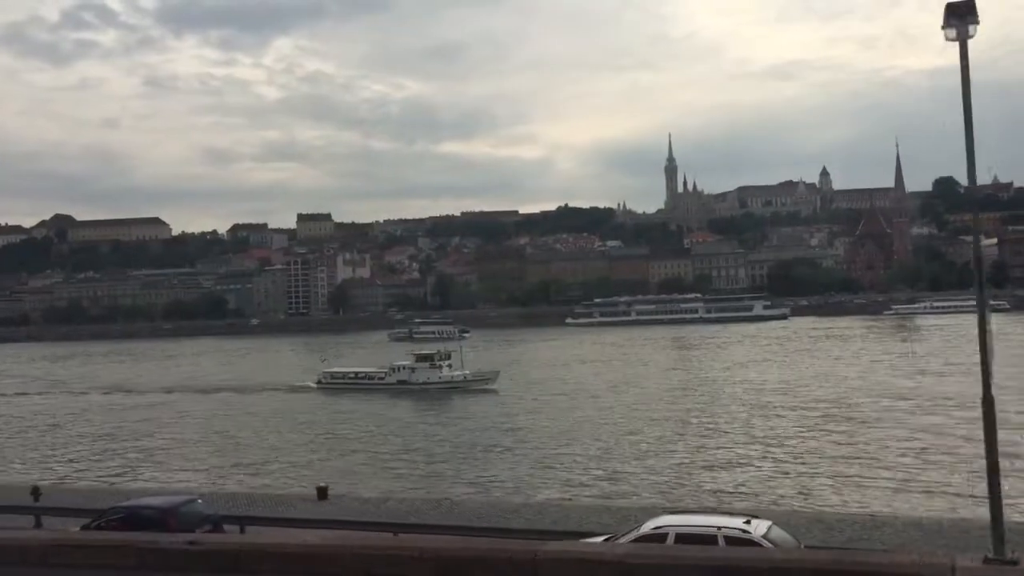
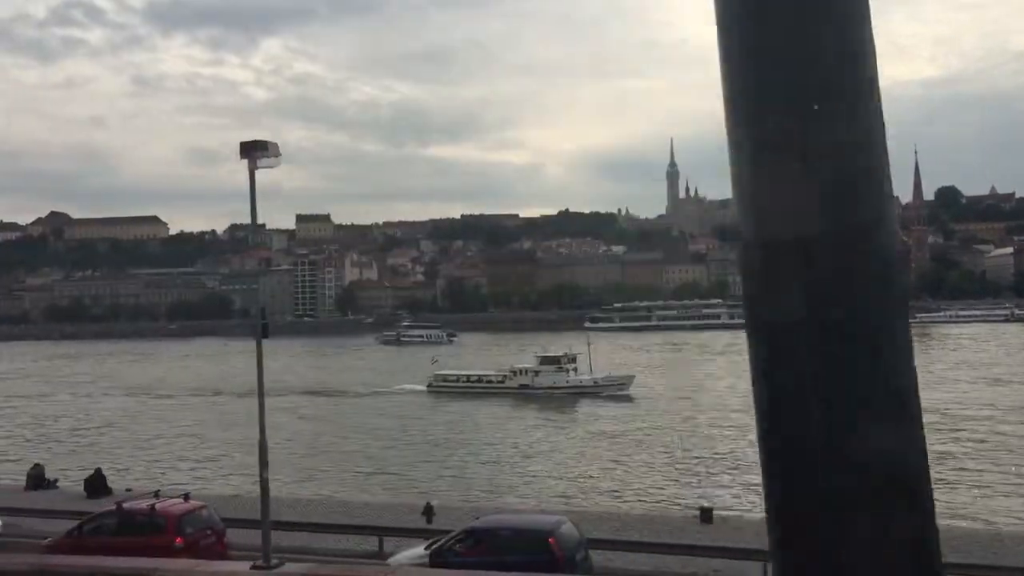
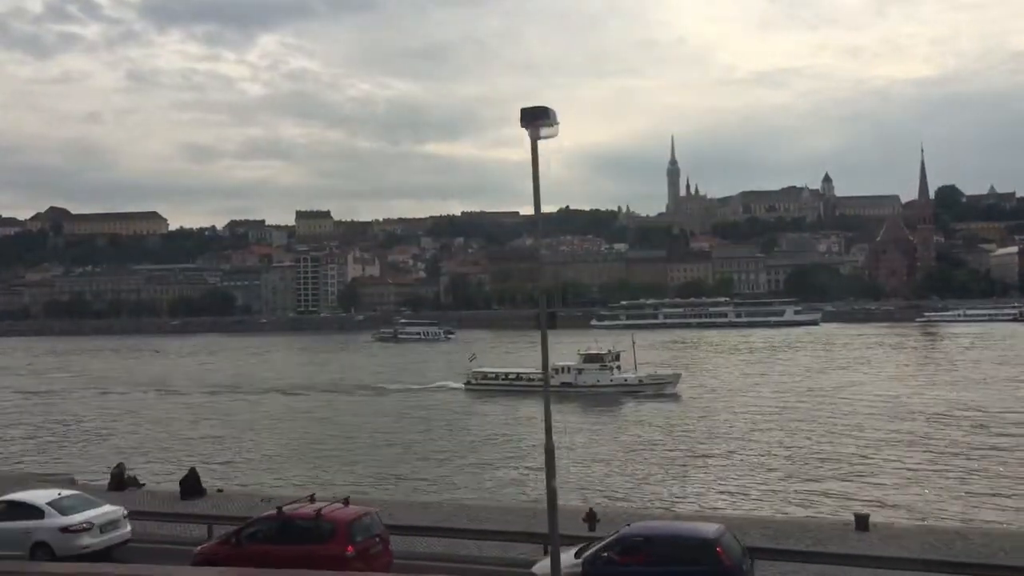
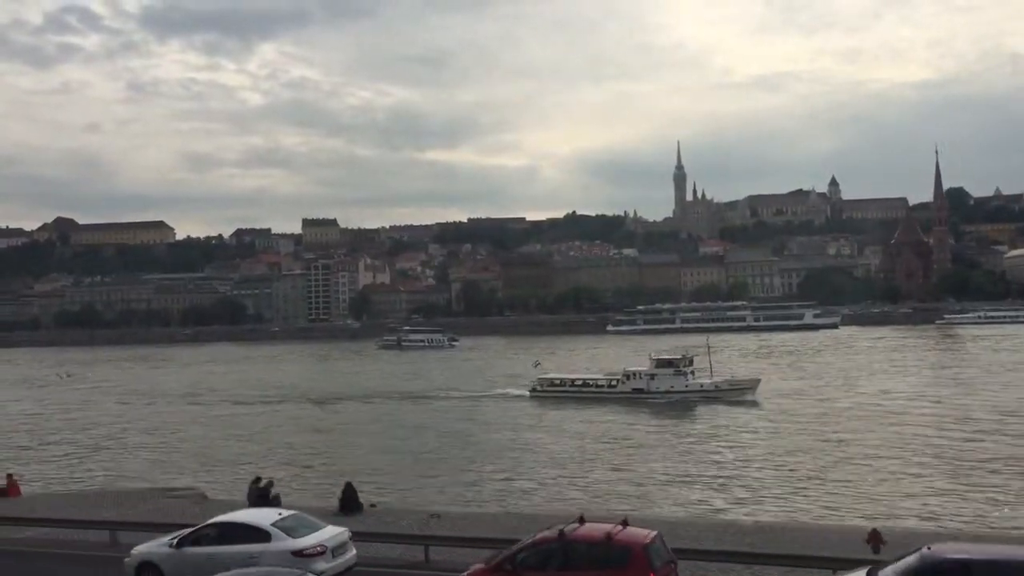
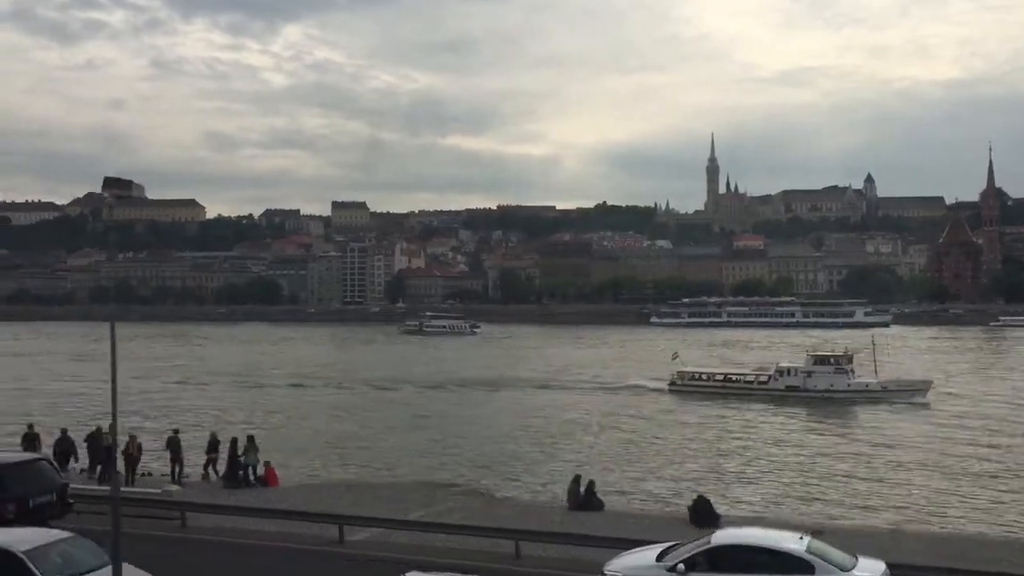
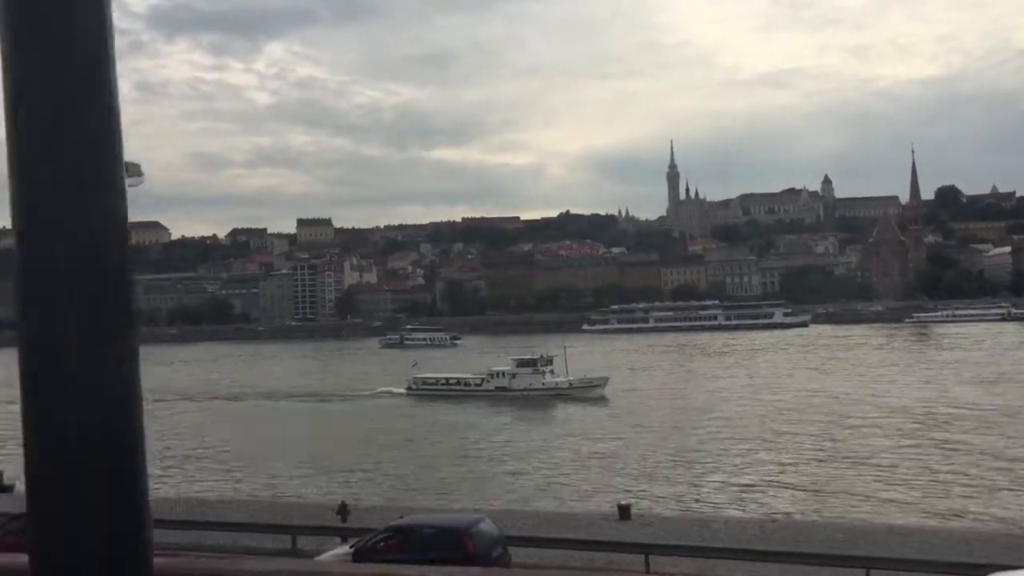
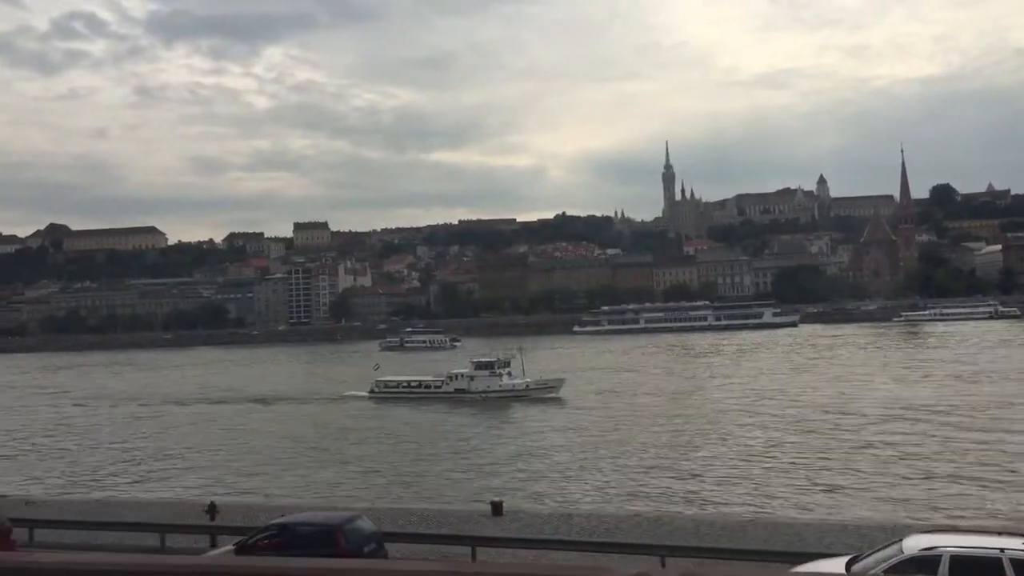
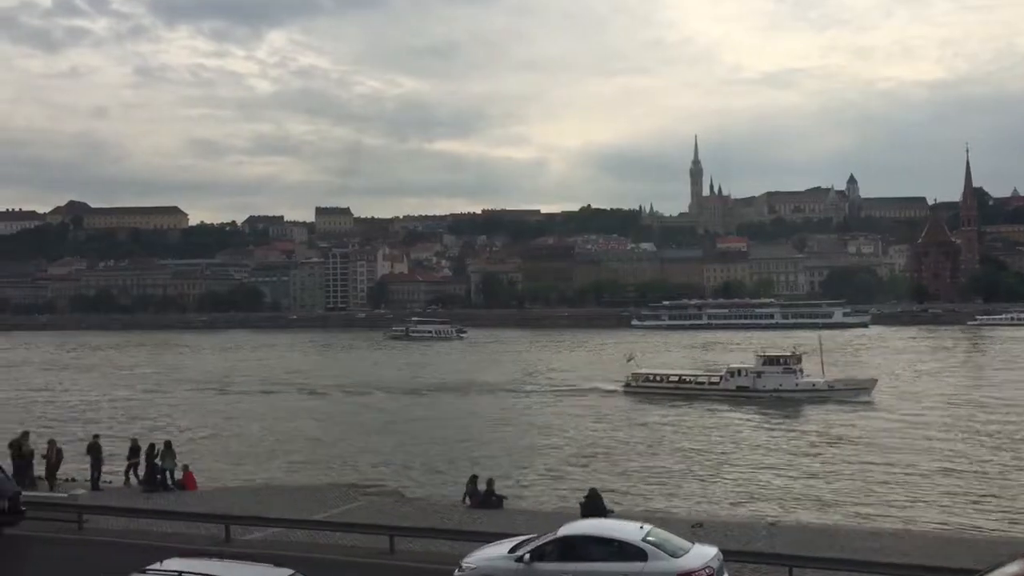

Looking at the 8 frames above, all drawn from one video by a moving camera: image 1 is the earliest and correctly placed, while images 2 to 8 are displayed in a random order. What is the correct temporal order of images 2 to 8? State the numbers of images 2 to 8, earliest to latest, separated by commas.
7, 6, 2, 3, 4, 8, 5
